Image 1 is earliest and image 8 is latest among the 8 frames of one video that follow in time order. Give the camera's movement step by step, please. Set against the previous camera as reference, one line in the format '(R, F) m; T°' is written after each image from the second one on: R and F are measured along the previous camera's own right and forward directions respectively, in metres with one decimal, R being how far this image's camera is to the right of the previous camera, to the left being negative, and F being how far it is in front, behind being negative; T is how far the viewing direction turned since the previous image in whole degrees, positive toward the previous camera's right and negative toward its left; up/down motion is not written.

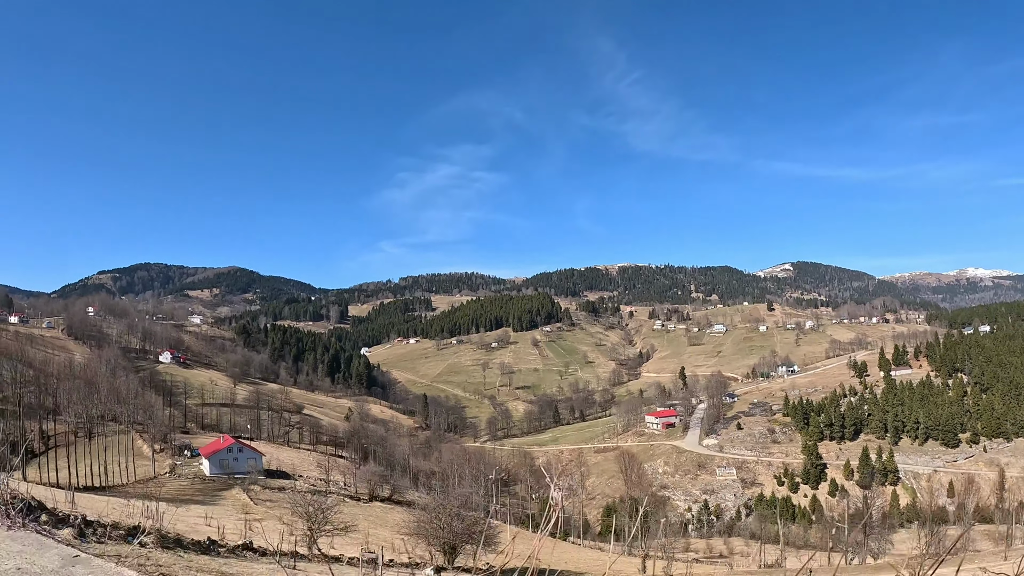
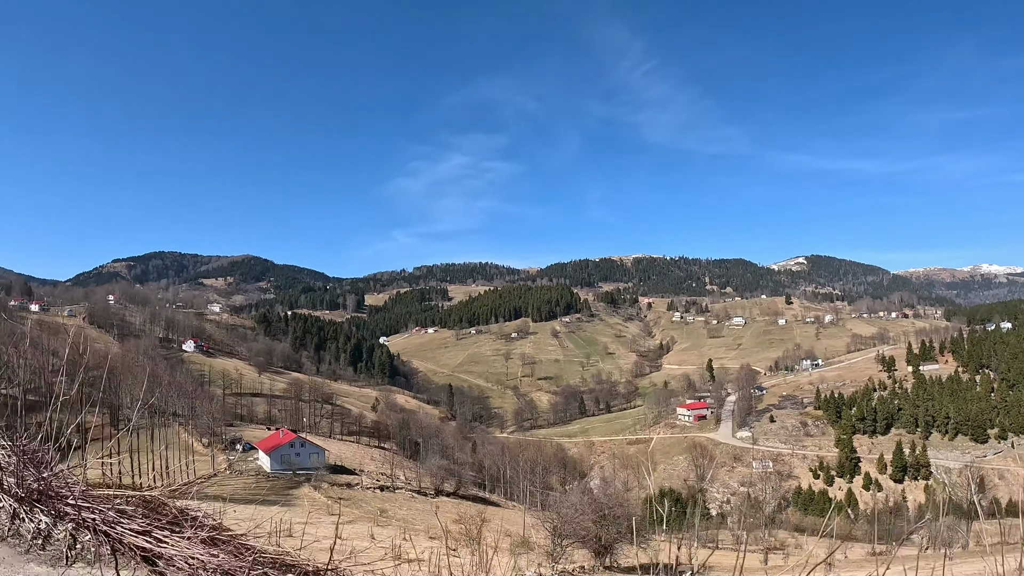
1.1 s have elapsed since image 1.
(-3.5, -0.1) m; +1°
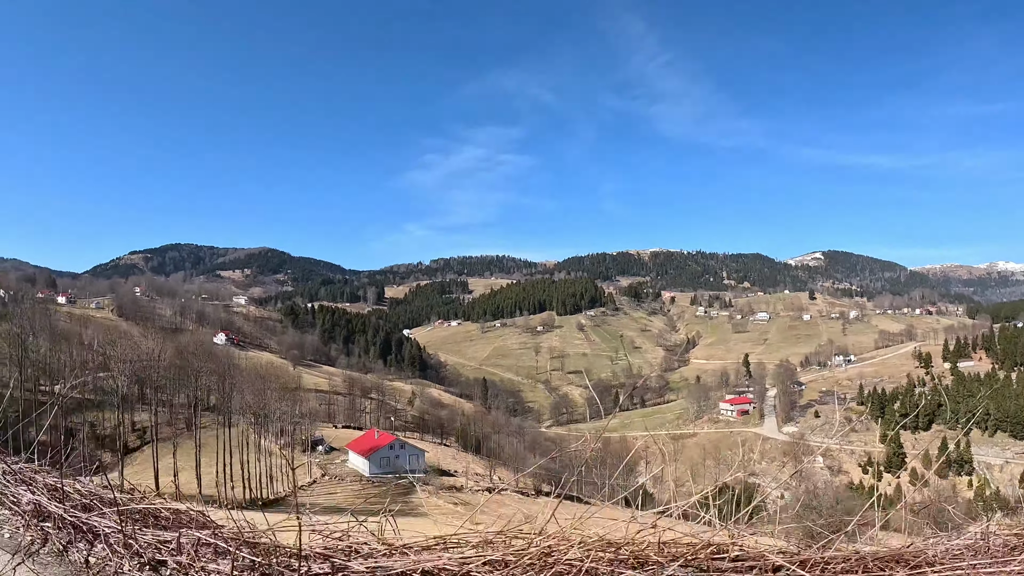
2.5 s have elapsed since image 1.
(-5.2, +0.1) m; +2°
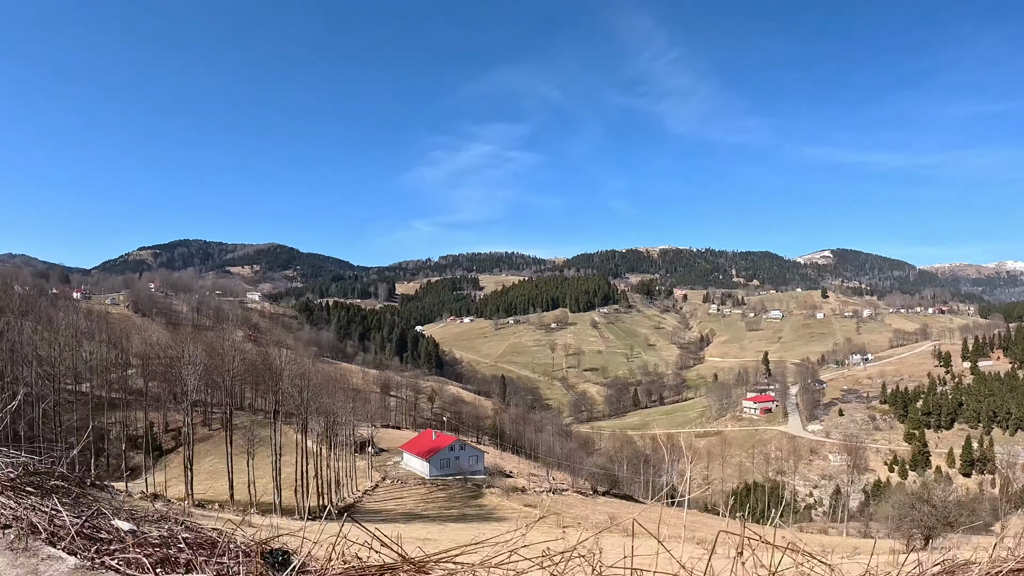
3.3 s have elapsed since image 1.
(-2.9, +0.1) m; +1°
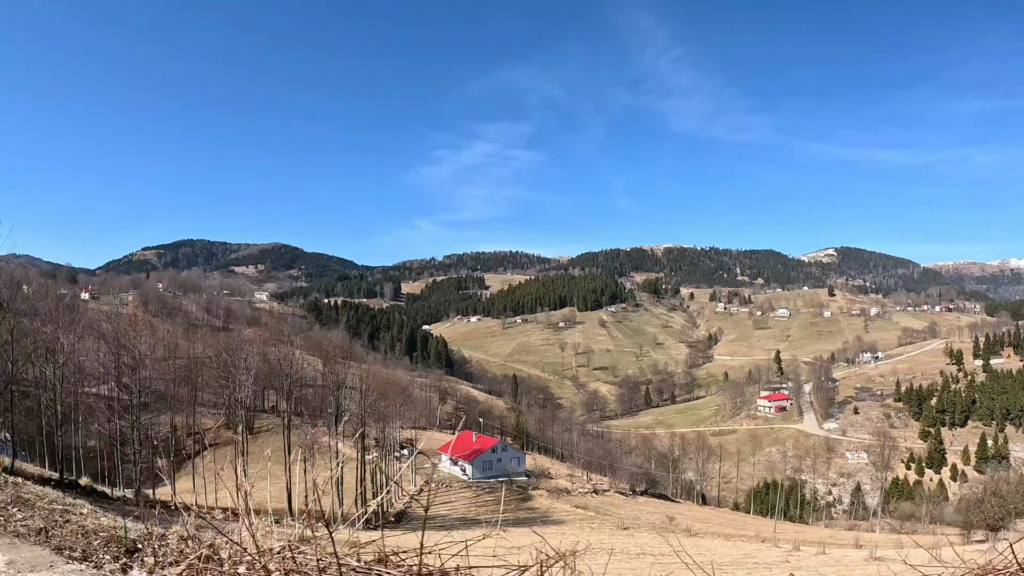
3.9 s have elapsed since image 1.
(-1.9, +0.1) m; +1°
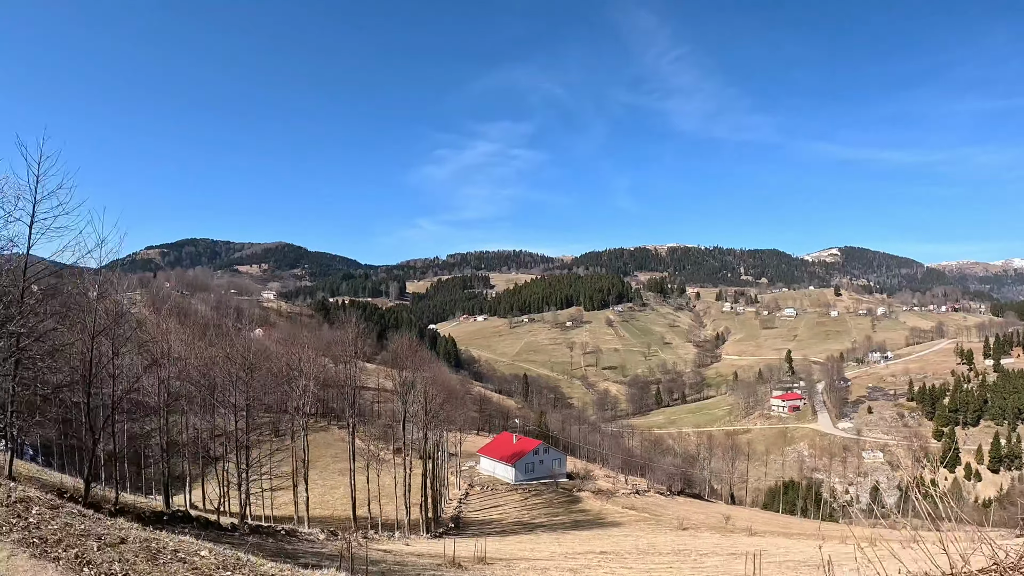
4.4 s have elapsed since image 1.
(-1.9, +0.2) m; +1°
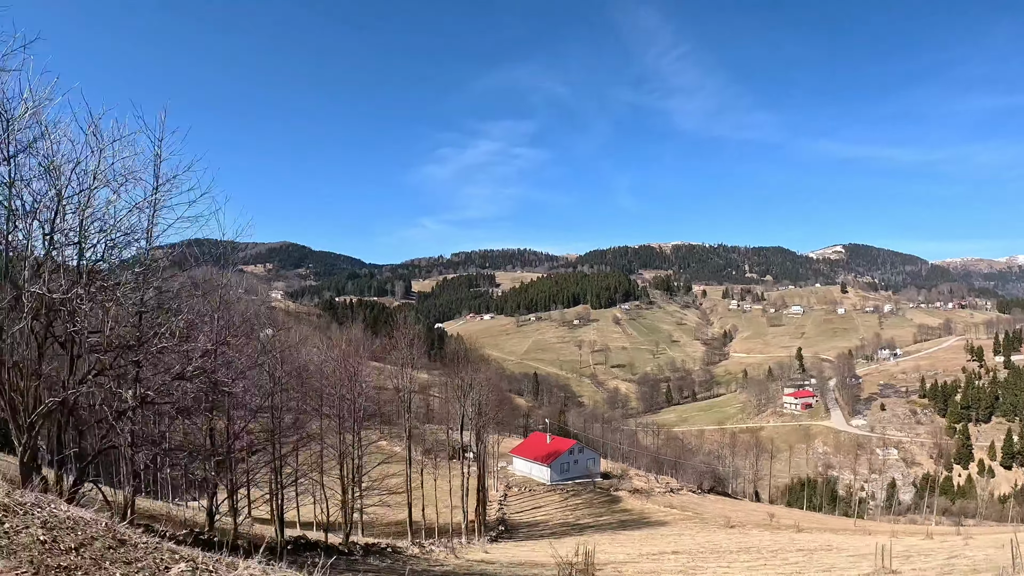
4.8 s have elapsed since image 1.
(-1.5, +0.1) m; 0°
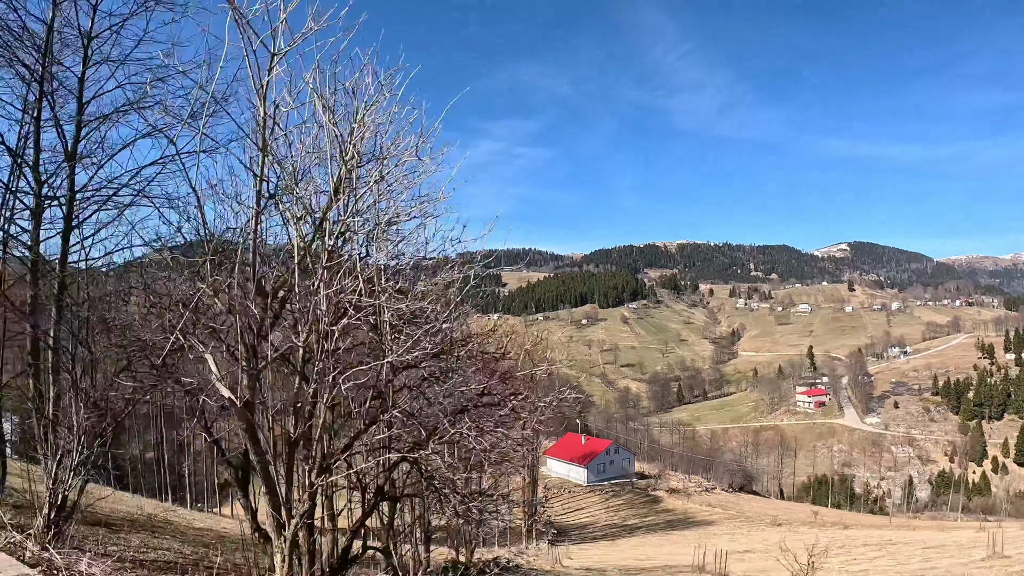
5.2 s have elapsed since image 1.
(-1.5, 0.0) m; 0°
